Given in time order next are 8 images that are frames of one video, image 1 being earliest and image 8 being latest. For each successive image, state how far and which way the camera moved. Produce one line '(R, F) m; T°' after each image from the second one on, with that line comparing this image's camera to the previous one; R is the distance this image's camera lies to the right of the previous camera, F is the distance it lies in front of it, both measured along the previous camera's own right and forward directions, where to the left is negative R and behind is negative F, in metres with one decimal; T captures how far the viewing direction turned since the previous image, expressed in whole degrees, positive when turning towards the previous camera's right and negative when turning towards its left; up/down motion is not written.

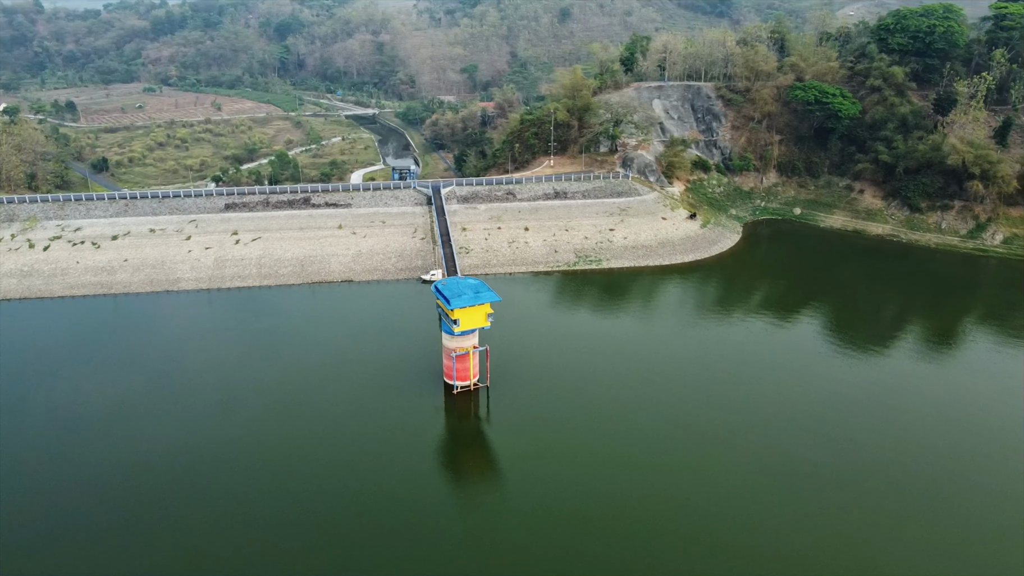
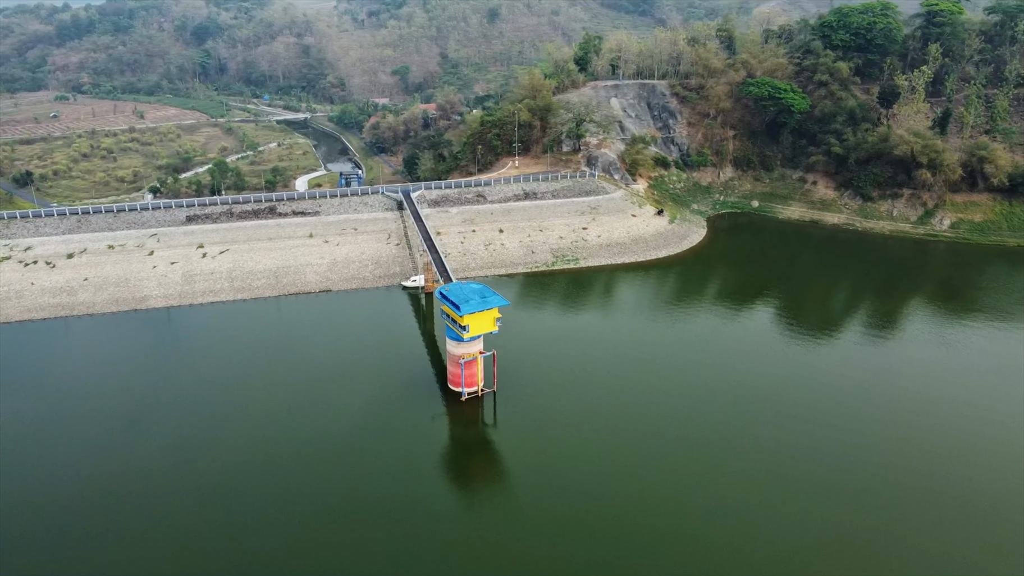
(-4.7, +0.6) m; +6°
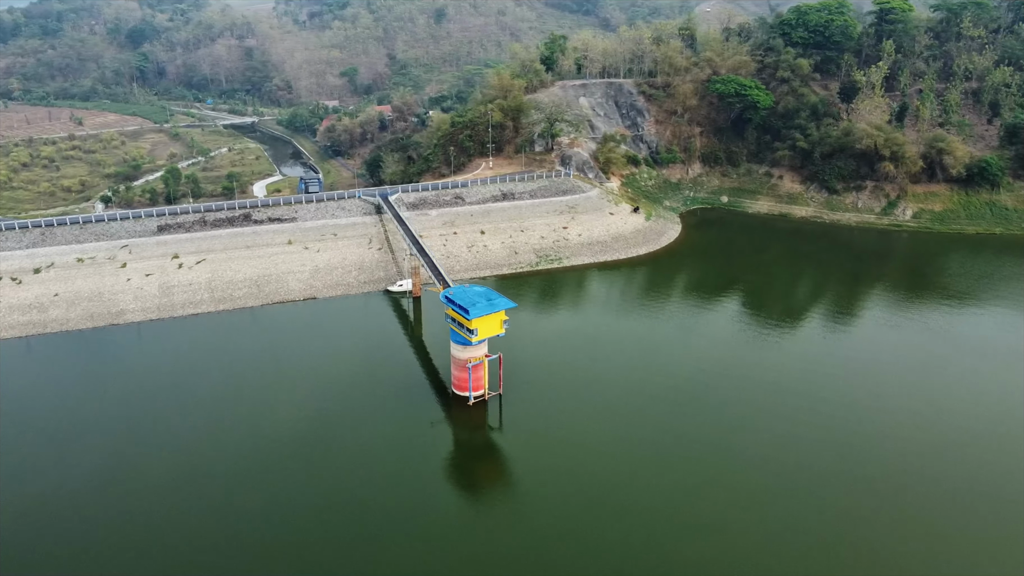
(-3.5, +0.4) m; +4°
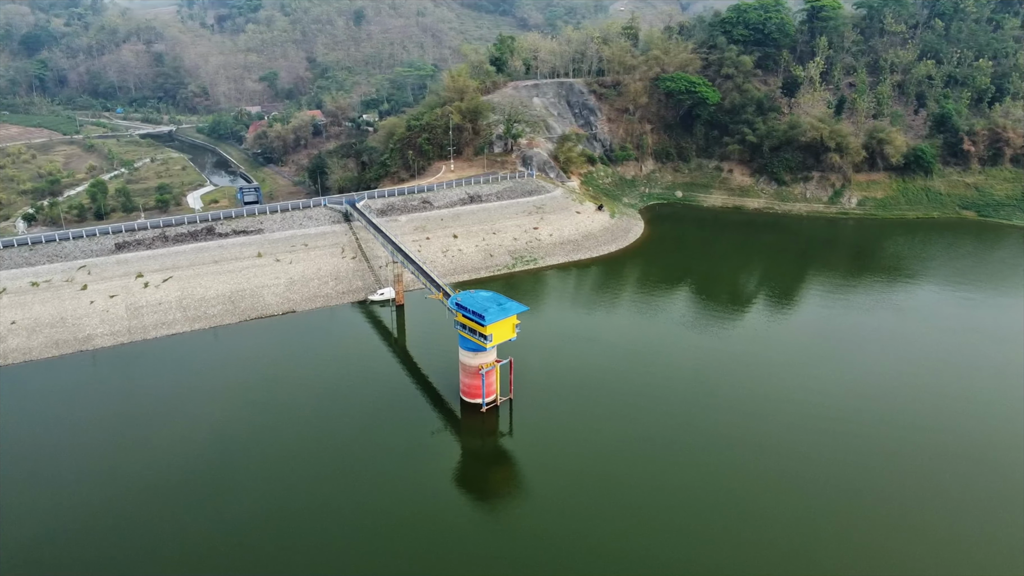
(-5.3, +0.6) m; +7°
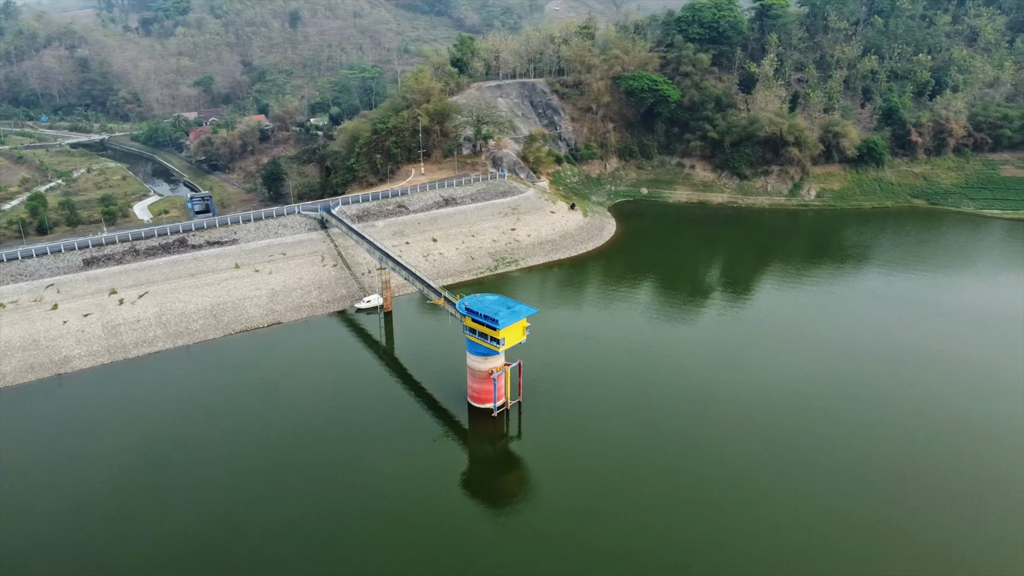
(-4.1, +0.4) m; +5°
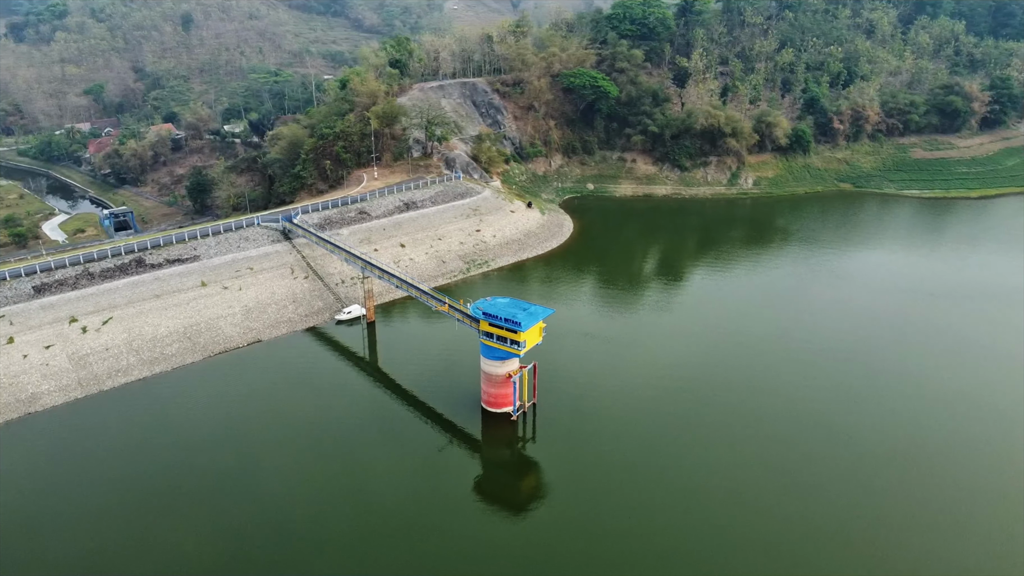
(-6.4, +0.9) m; +8°
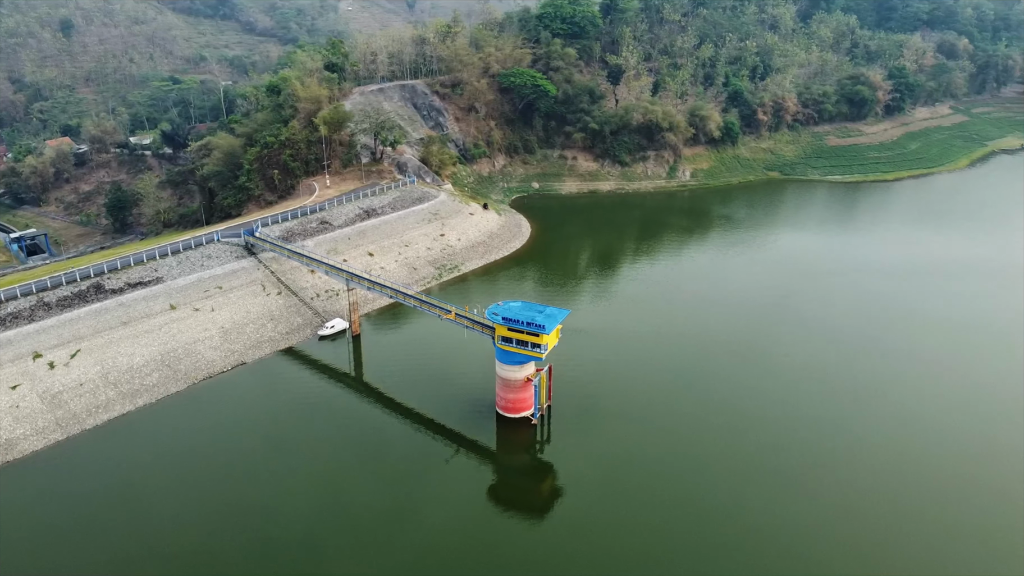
(-6.5, +0.9) m; +8°
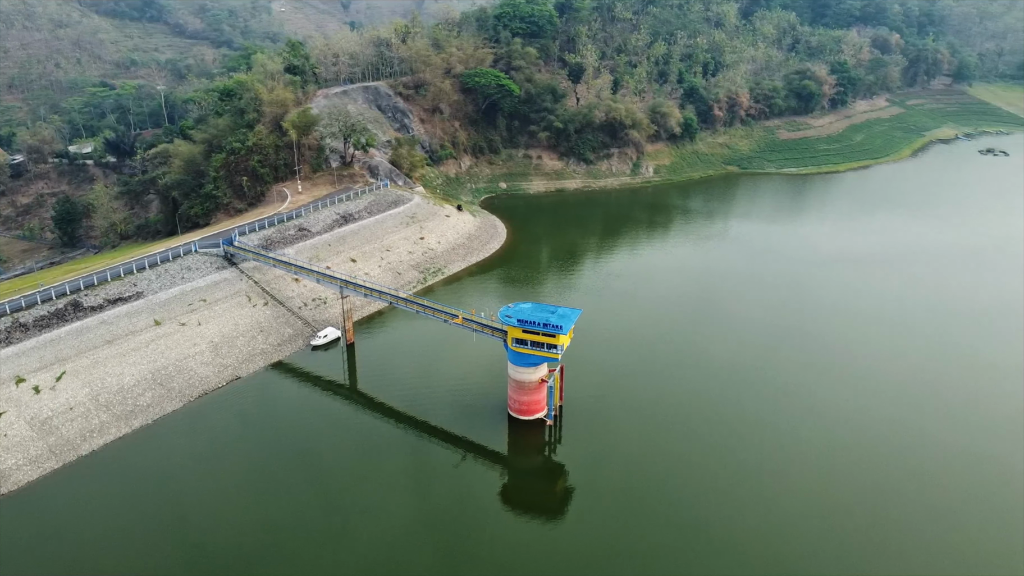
(-4.1, +0.5) m; +5°
